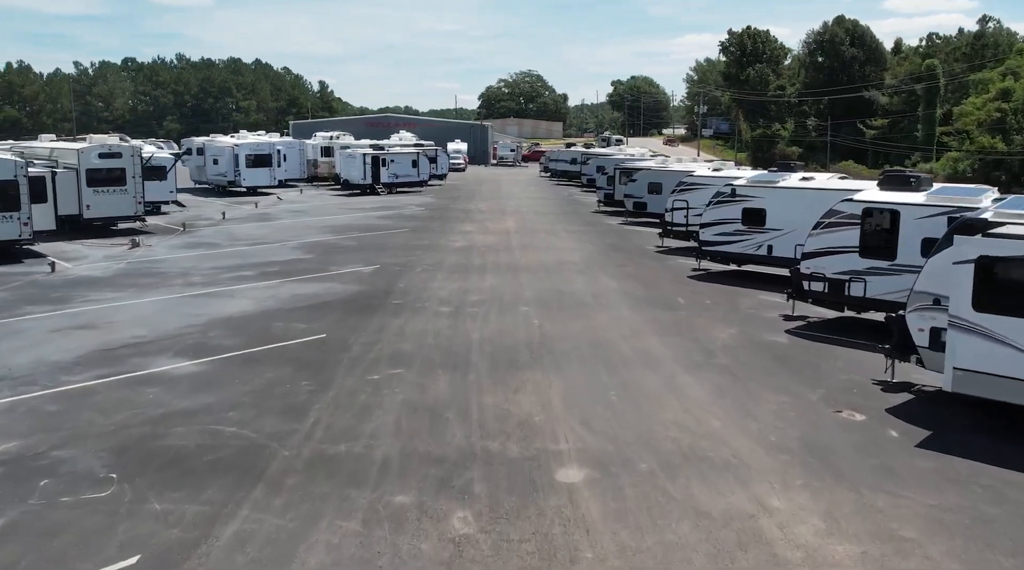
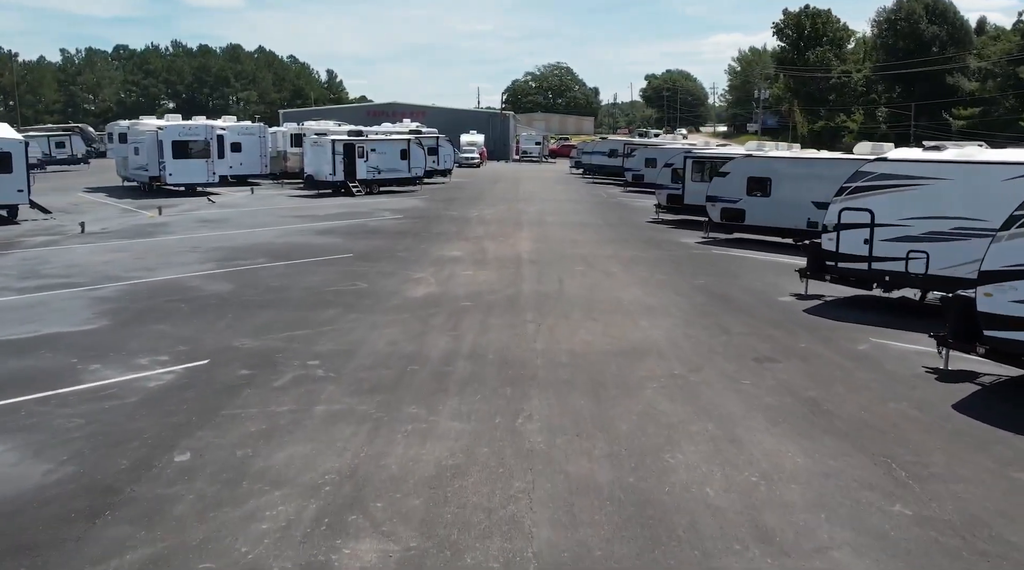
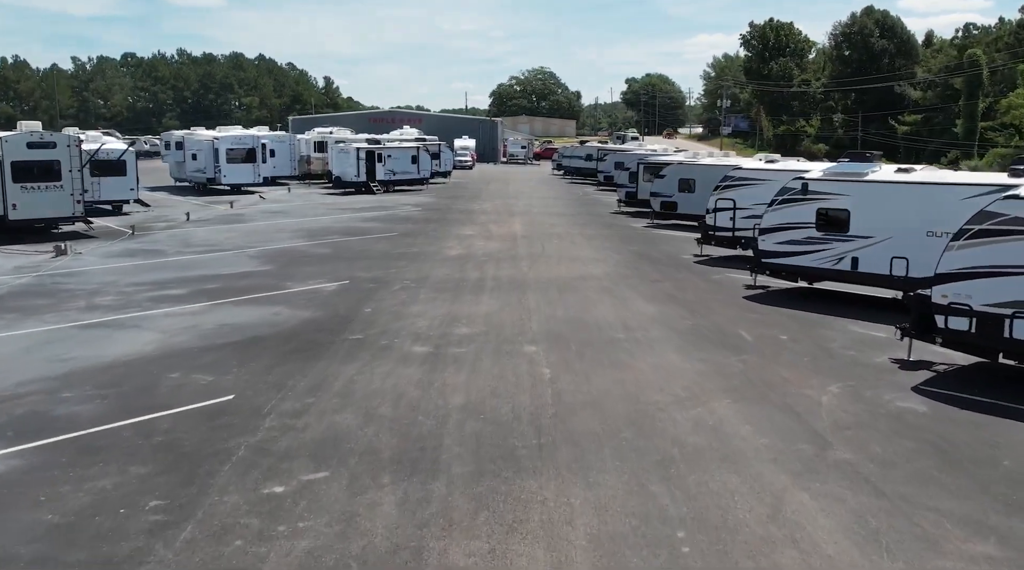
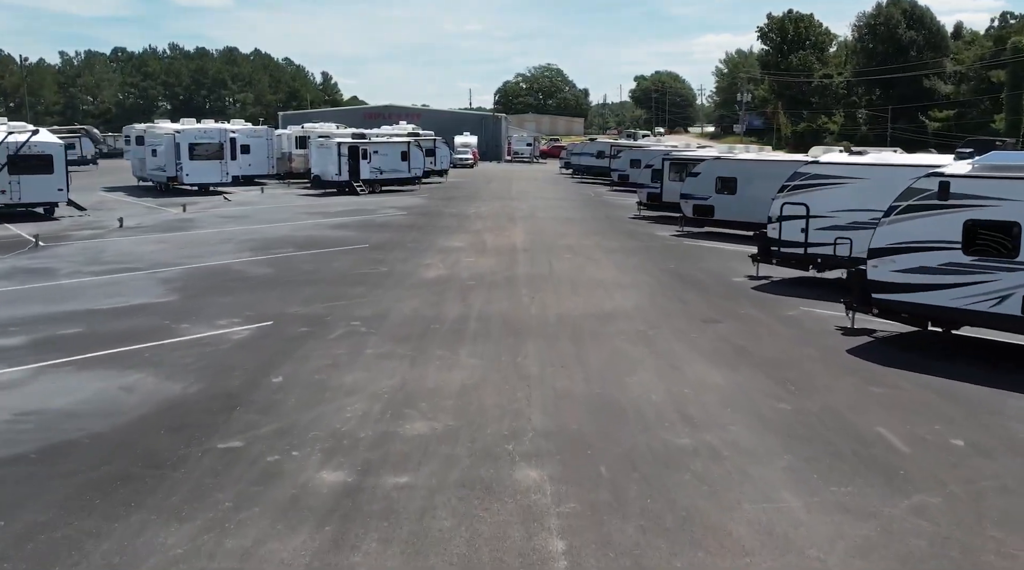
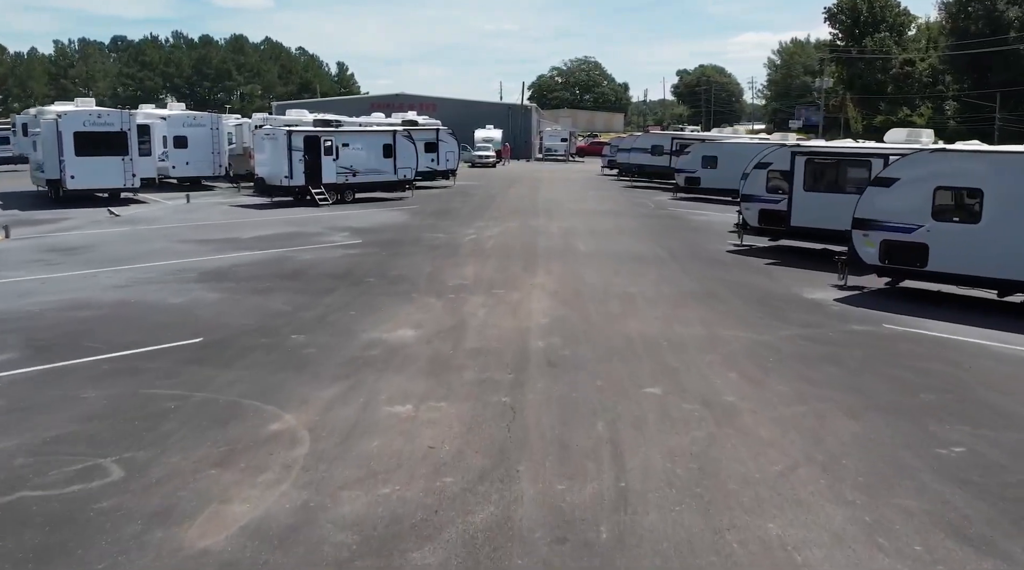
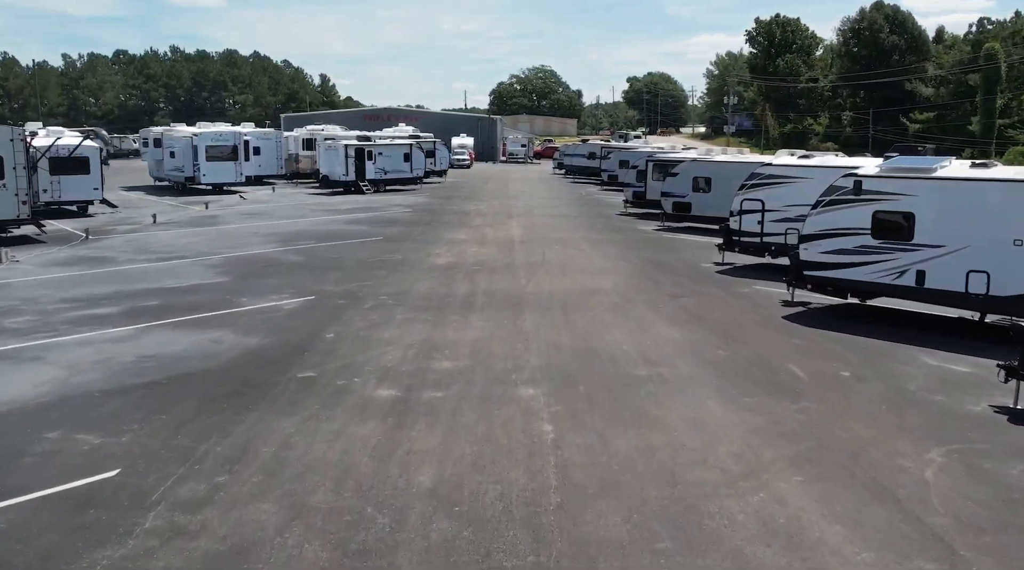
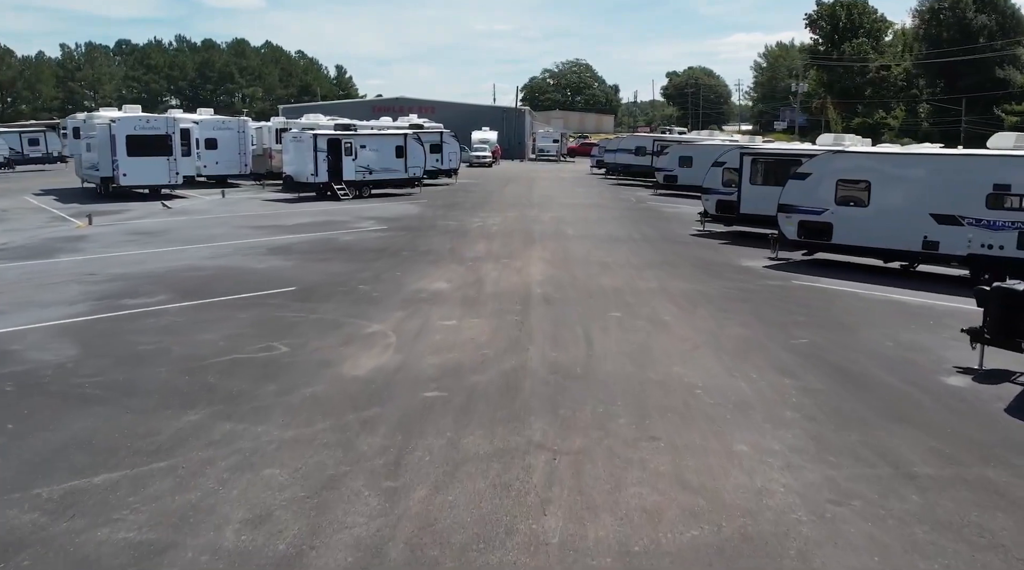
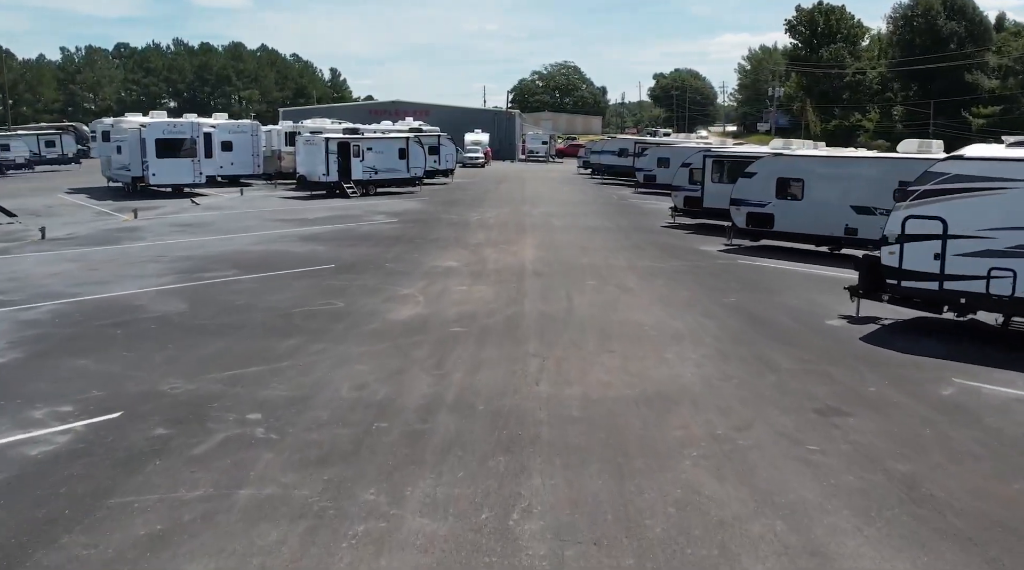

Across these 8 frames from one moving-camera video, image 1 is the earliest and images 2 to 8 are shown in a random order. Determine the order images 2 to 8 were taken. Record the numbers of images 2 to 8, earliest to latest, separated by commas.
3, 6, 4, 2, 8, 7, 5
